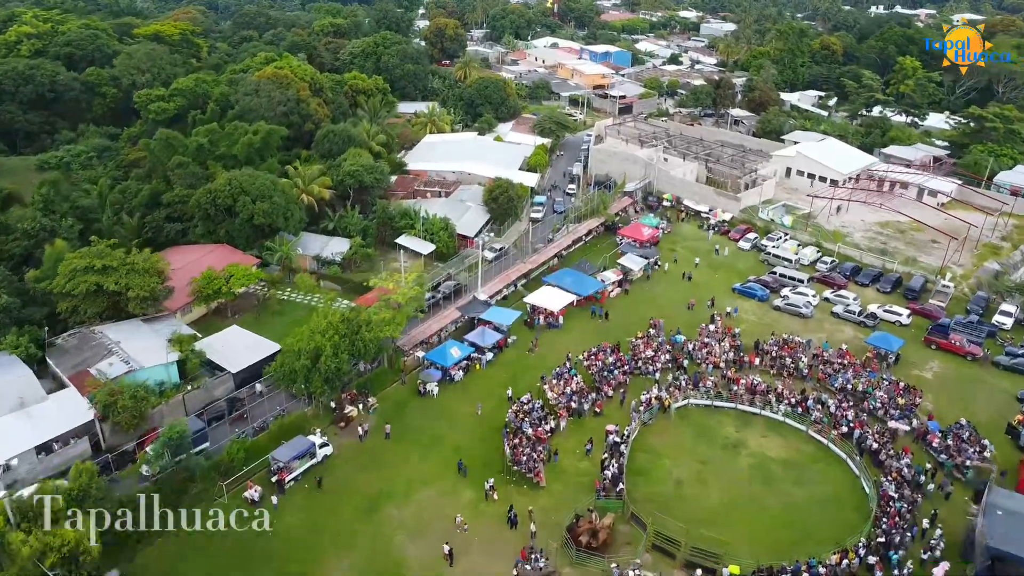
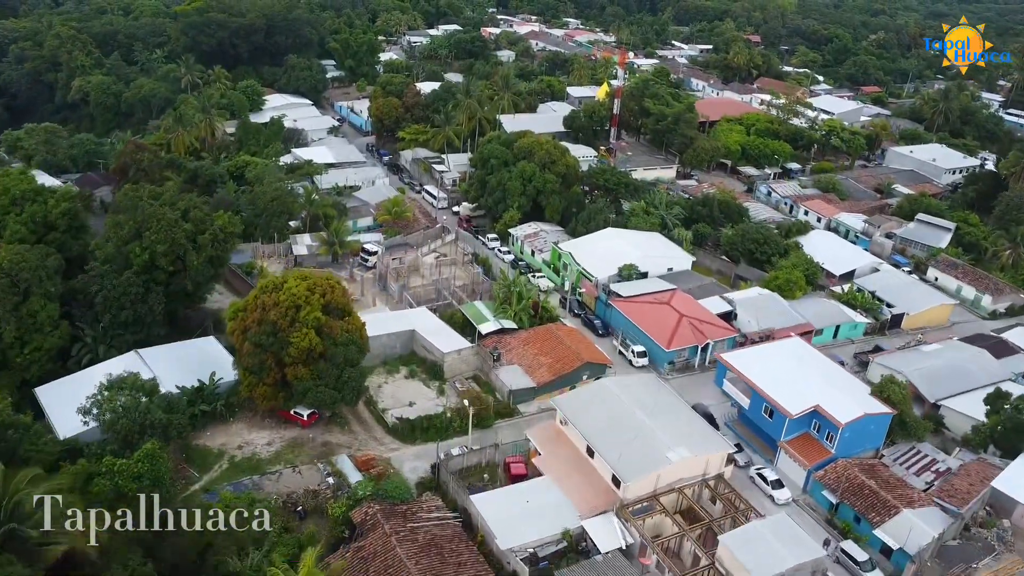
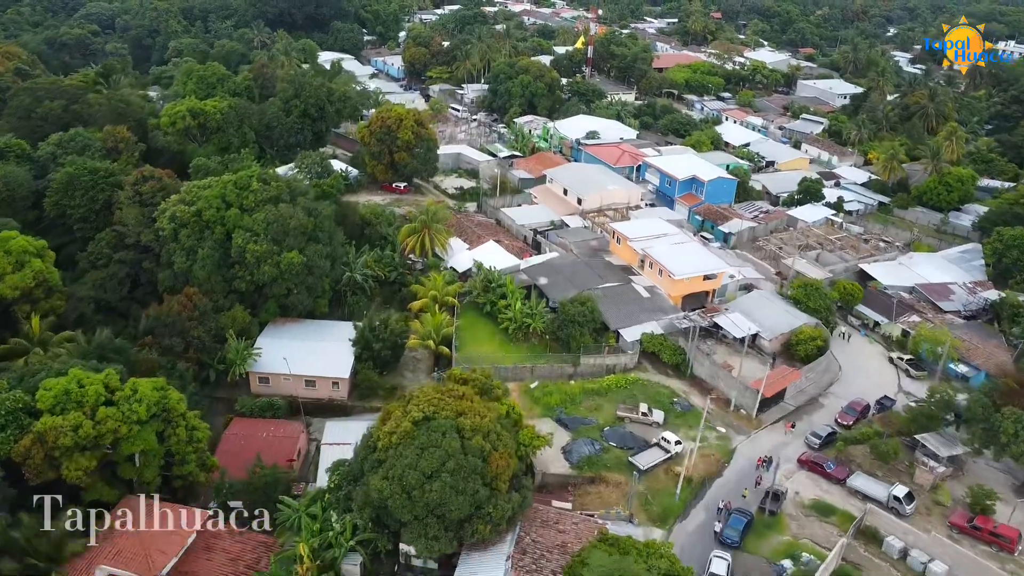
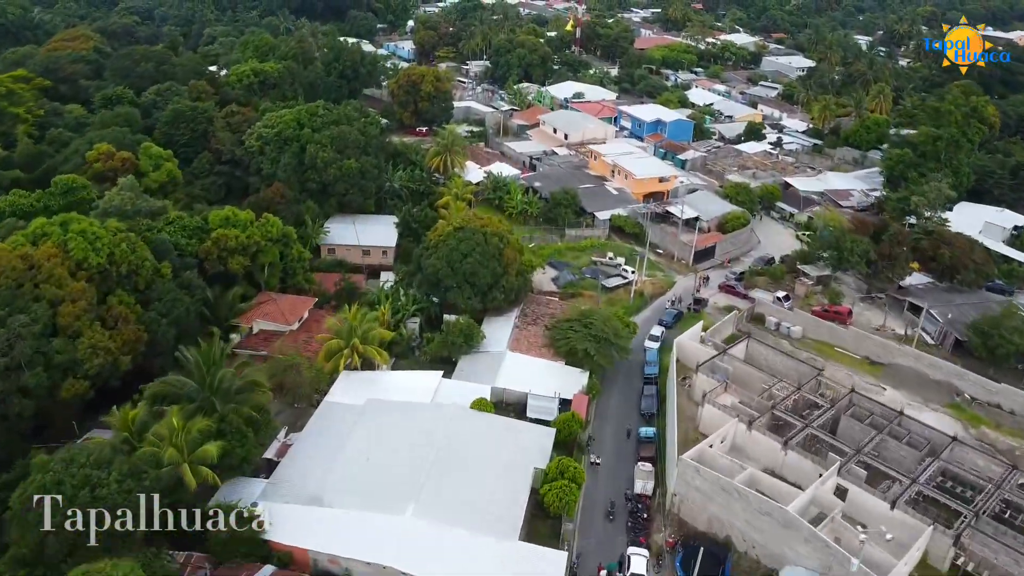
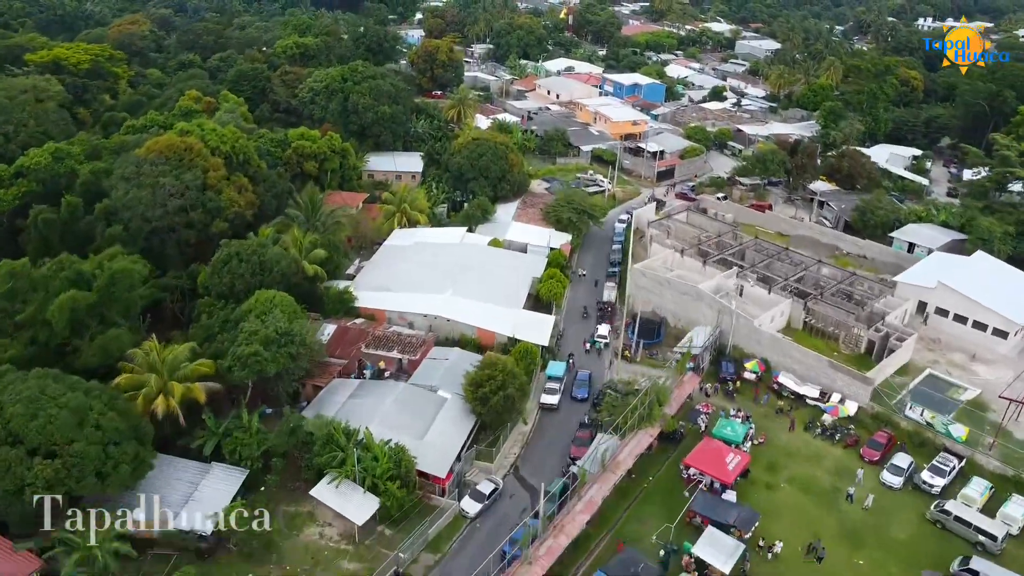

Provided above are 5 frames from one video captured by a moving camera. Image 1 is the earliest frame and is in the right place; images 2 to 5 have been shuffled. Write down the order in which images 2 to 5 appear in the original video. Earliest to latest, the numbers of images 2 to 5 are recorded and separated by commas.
5, 4, 3, 2
